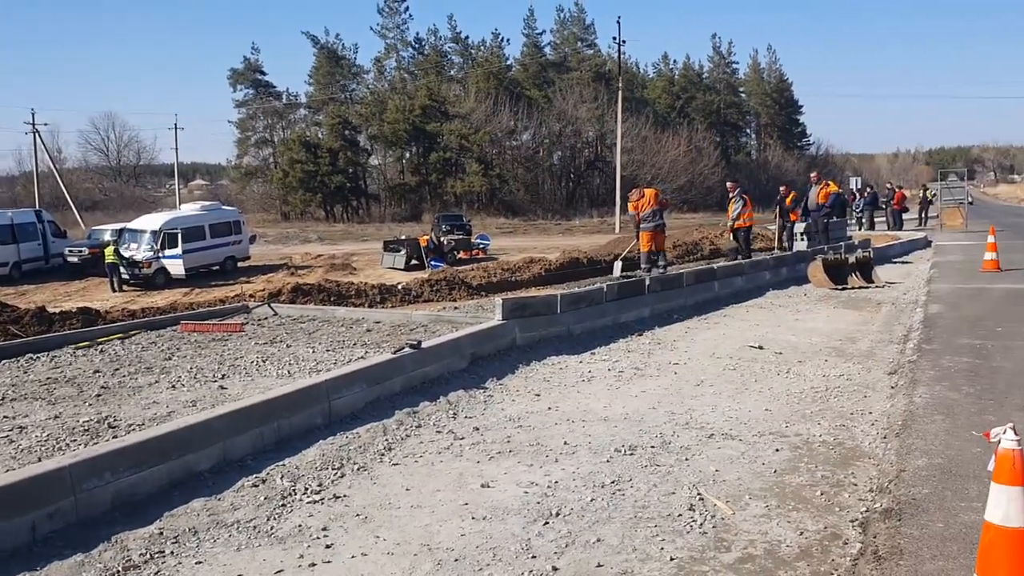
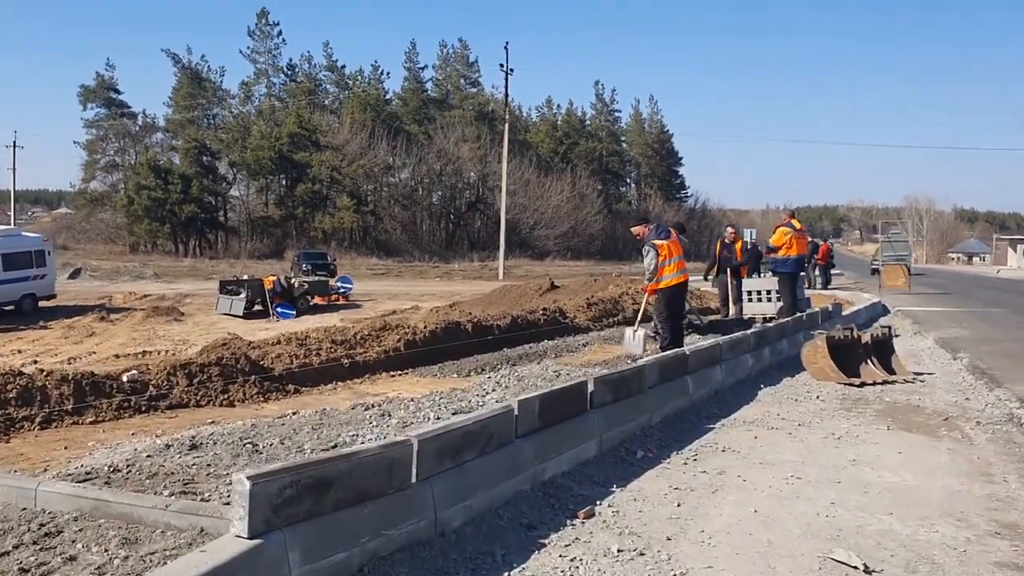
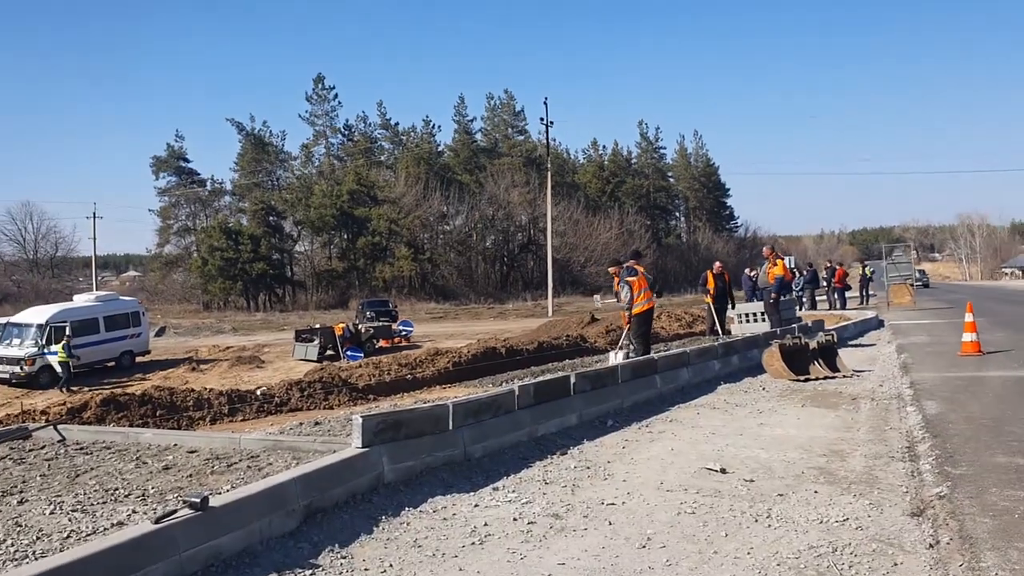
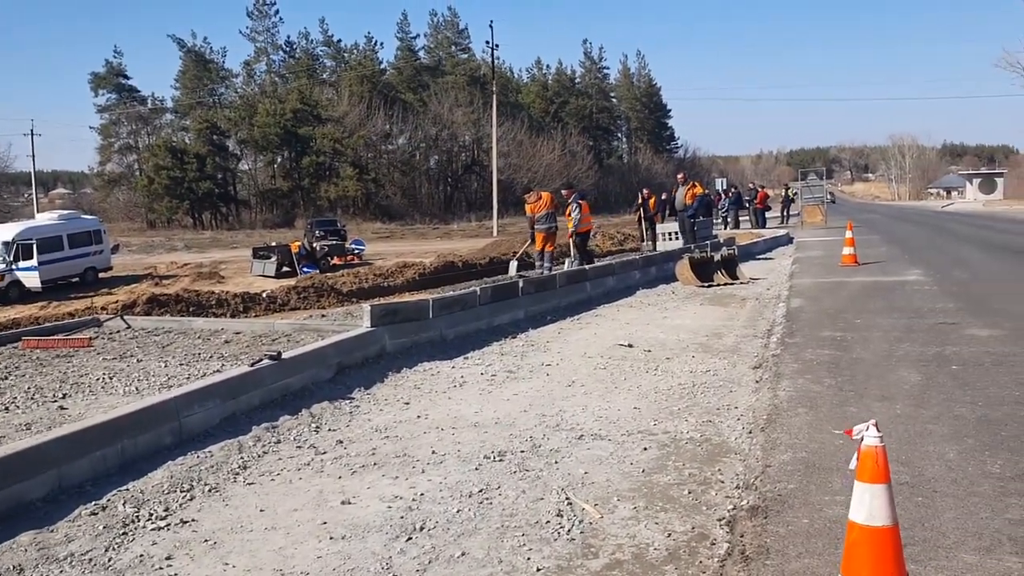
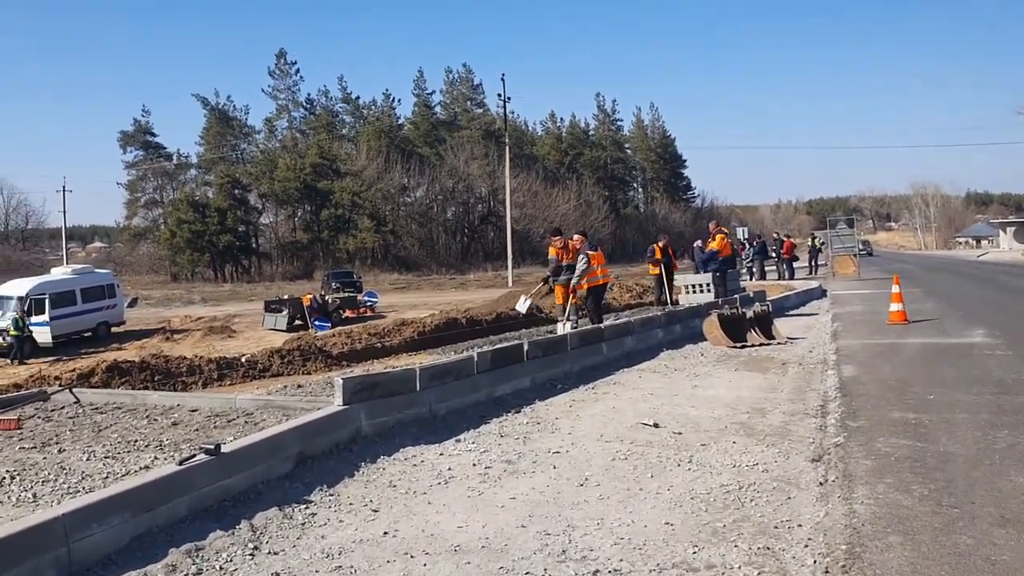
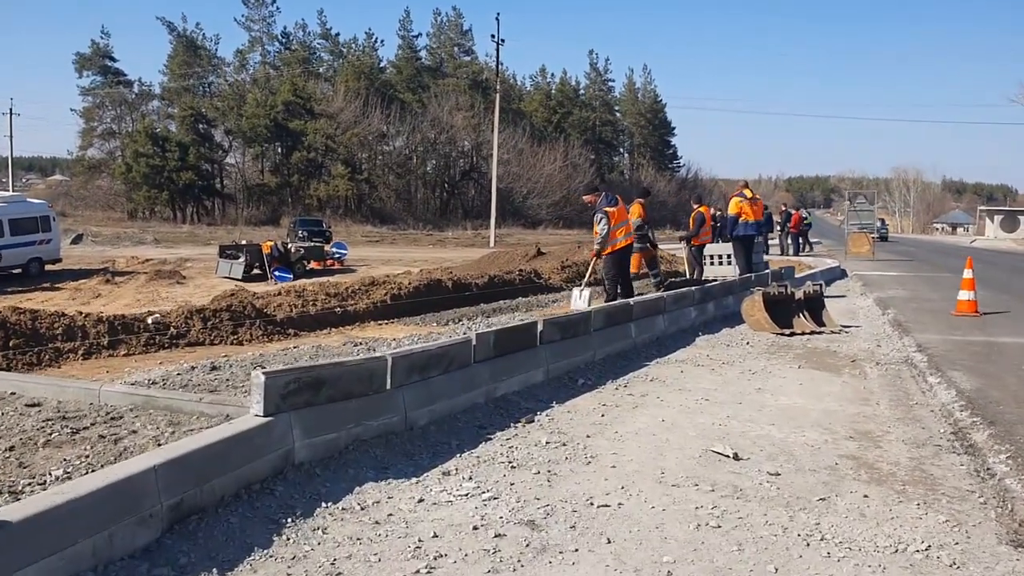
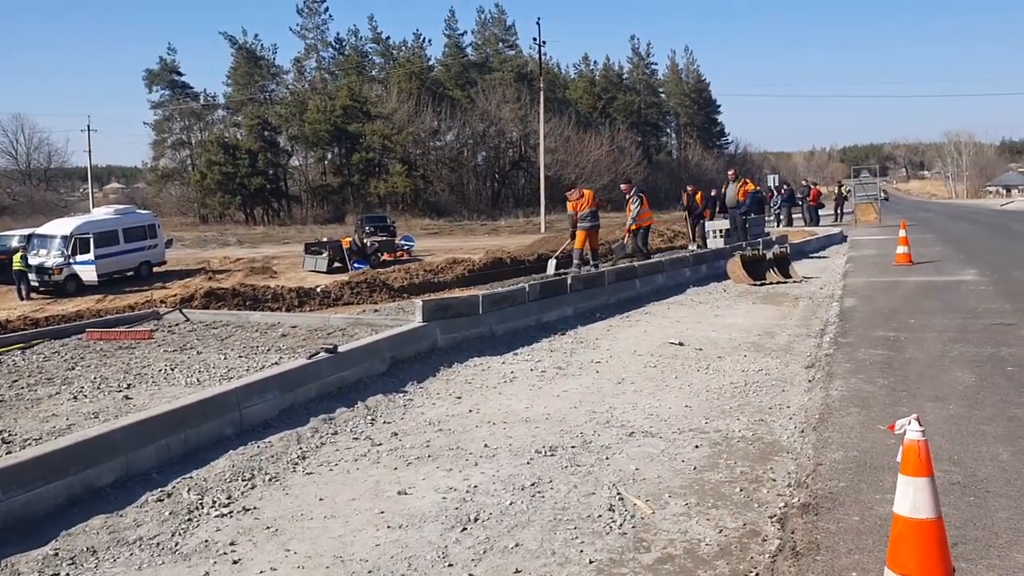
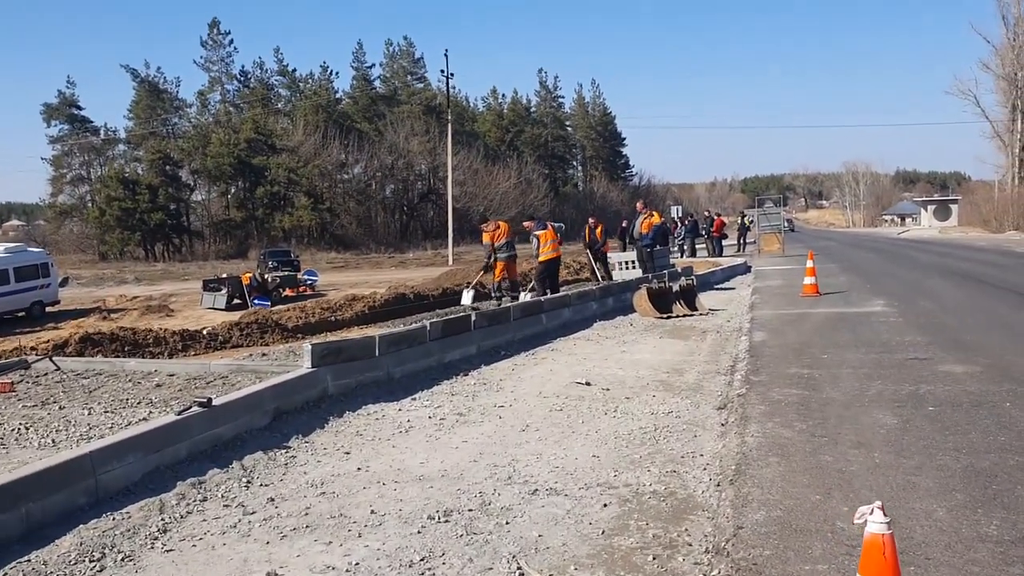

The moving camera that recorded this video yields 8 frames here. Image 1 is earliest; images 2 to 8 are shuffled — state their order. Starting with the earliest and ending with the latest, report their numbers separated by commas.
7, 4, 8, 5, 3, 6, 2
